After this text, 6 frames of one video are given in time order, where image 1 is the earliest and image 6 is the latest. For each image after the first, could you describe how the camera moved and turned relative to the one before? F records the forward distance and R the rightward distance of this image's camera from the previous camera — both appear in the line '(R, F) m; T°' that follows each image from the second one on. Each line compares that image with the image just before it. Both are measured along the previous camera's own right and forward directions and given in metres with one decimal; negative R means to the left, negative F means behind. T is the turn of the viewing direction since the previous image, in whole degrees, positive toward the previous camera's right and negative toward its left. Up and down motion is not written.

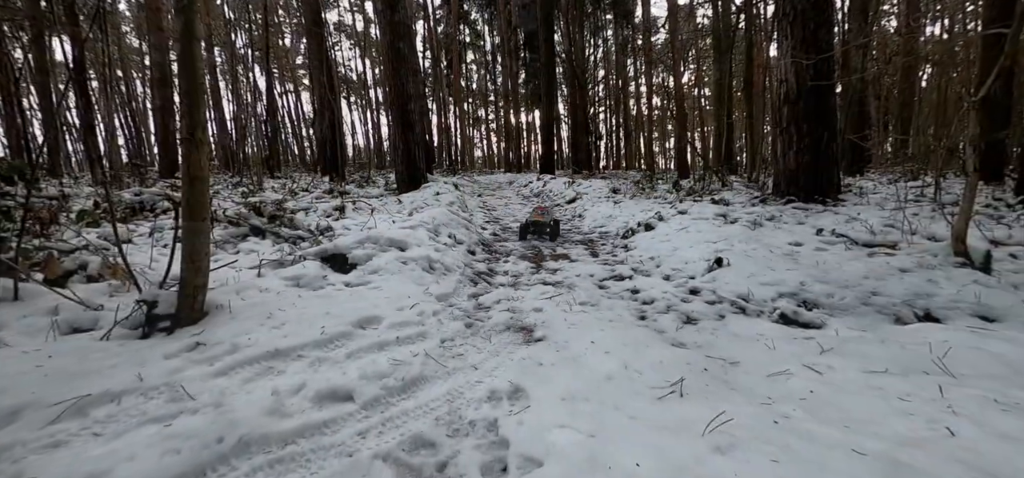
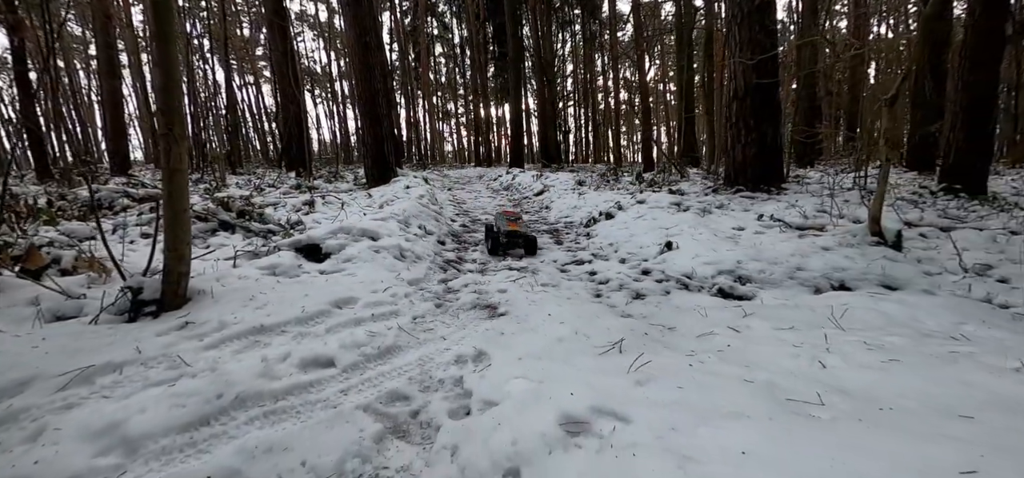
(+0.1, -0.3) m; +3°
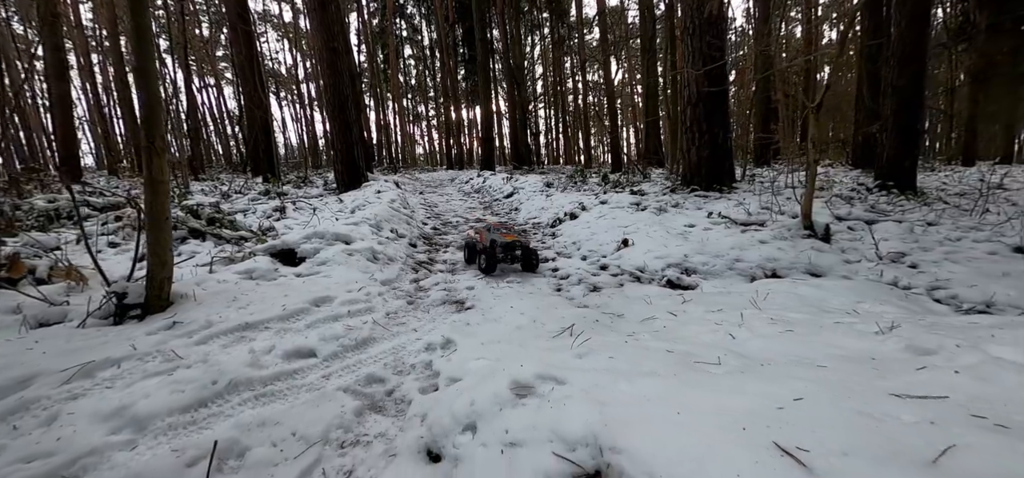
(+0.1, -0.3) m; +3°
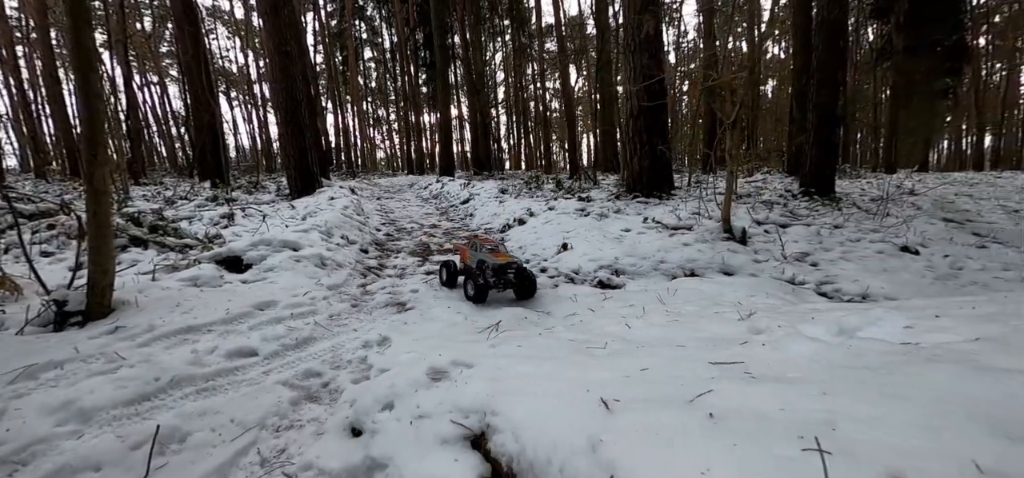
(+0.2, -0.3) m; +4°
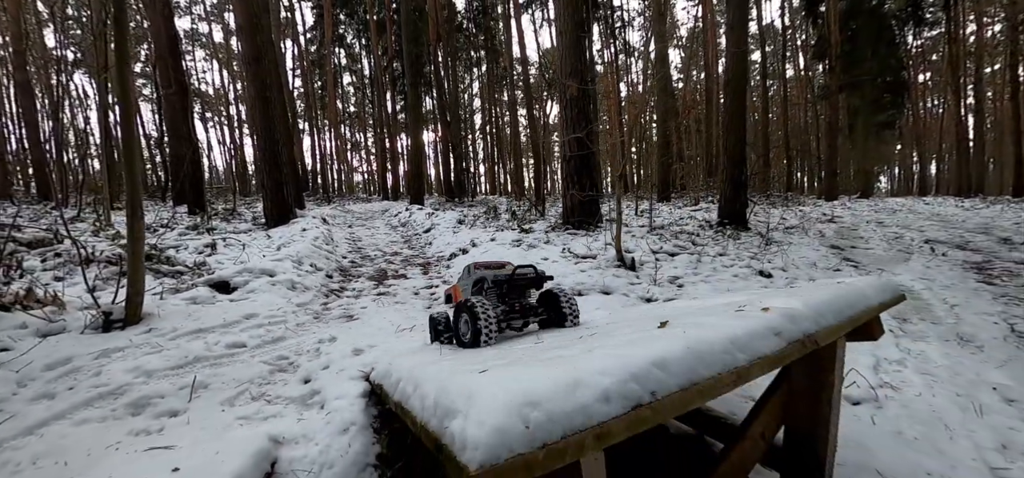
(+0.7, -1.5) m; +3°
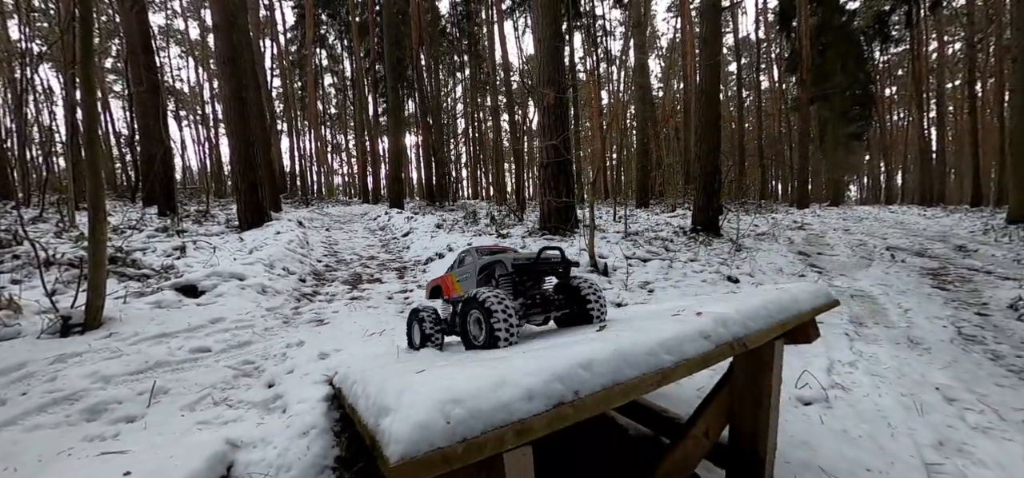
(+0.1, -0.1) m; +2°
